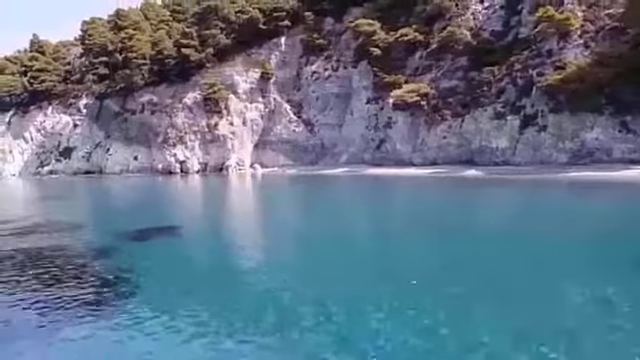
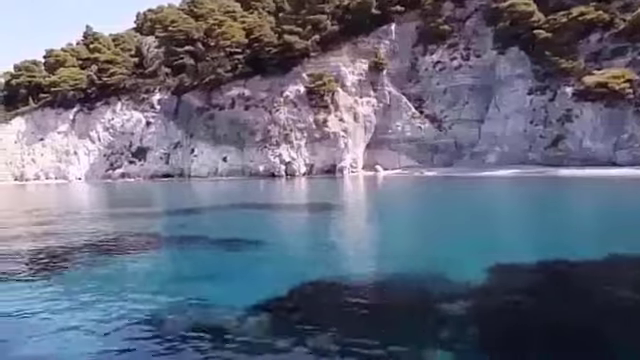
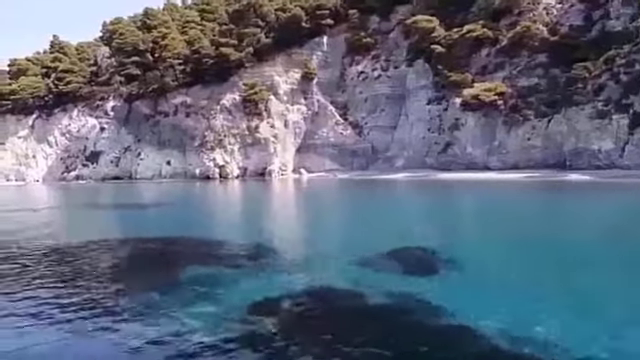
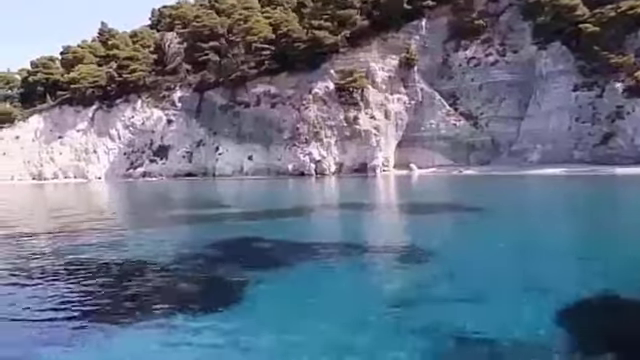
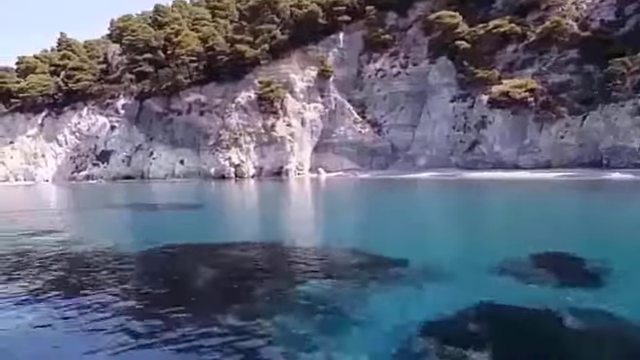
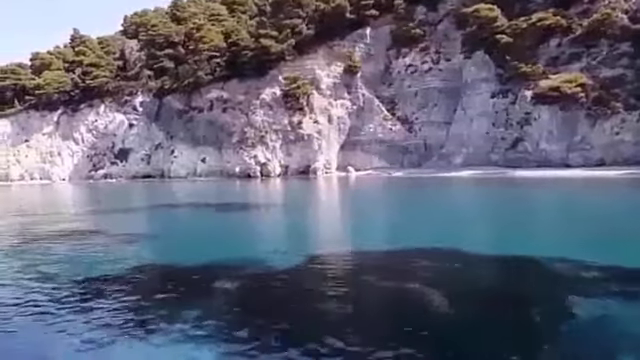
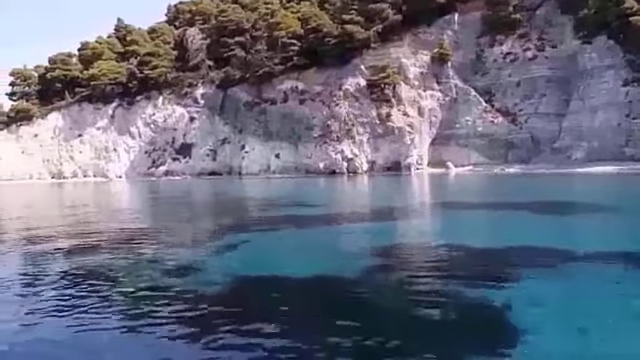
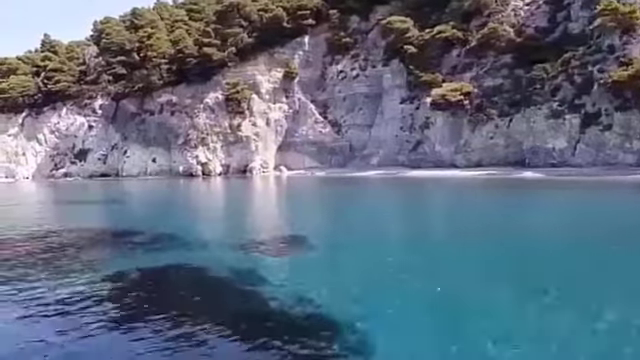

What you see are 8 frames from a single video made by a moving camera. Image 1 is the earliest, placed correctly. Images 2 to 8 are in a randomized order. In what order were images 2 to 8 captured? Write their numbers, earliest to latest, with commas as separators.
8, 3, 5, 6, 2, 4, 7
